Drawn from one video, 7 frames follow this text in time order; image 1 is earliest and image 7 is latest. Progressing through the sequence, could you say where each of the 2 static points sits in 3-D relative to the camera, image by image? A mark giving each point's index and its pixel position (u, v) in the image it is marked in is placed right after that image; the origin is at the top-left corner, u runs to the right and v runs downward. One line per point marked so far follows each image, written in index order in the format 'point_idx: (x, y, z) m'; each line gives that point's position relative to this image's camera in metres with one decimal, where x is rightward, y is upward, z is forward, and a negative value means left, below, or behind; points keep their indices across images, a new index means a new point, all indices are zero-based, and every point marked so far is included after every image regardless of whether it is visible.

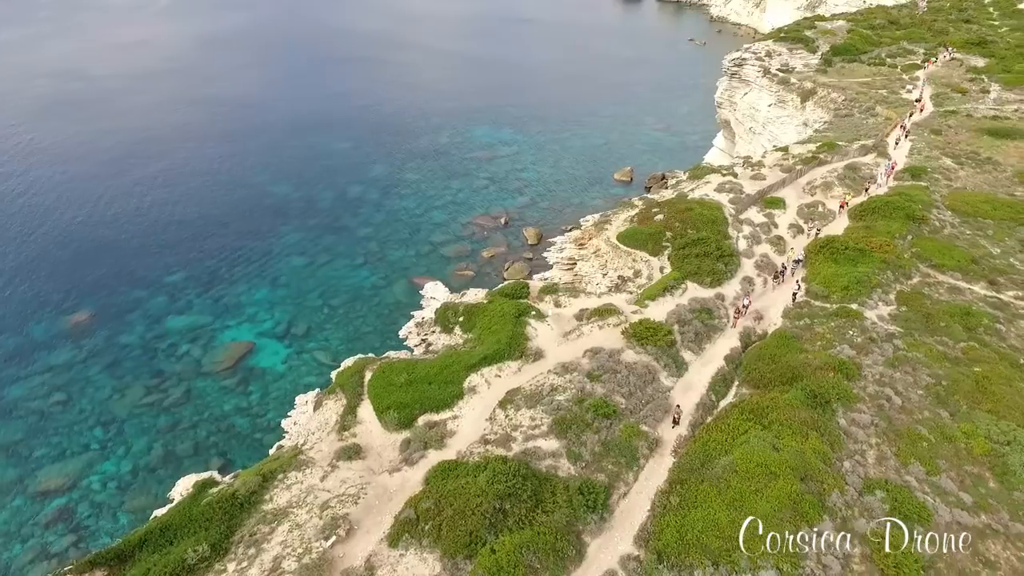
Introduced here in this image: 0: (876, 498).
0: (+11.5, -6.6, +18.5) m
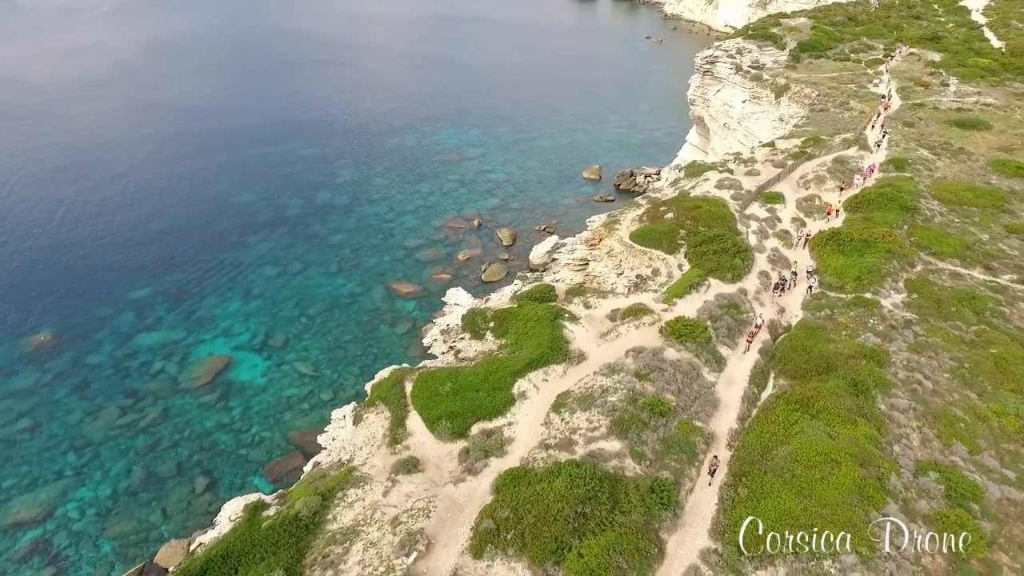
0: (+13.8, -6.3, +19.4) m
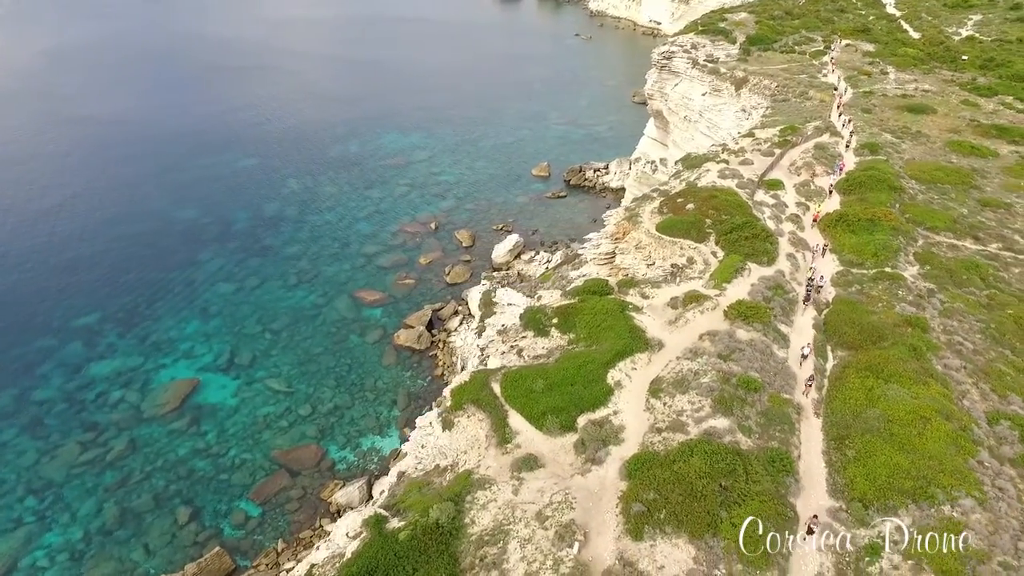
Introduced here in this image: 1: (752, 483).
0: (+18.2, -5.1, +21.8) m
1: (+7.9, -6.4, +19.4) m
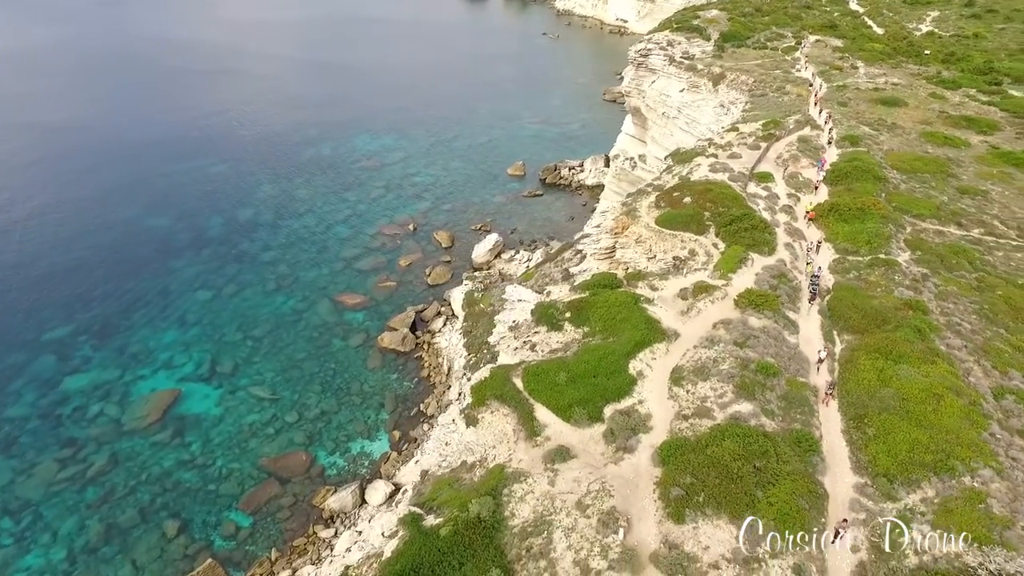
0: (+19.4, -4.4, +22.9) m
1: (+9.2, -6.0, +20.1) m
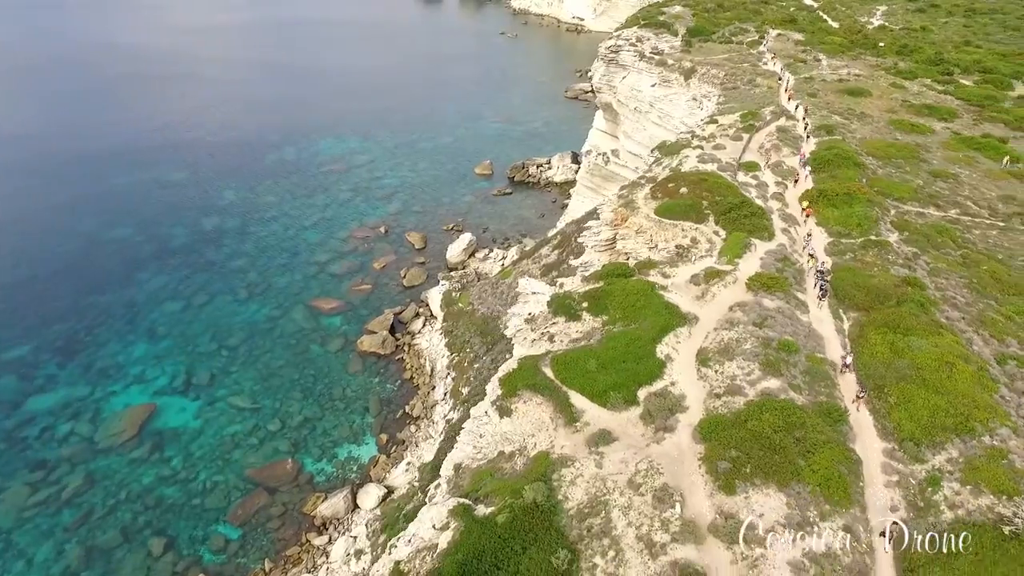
0: (+20.9, -3.2, +24.6) m
1: (+11.0, -5.2, +21.1) m
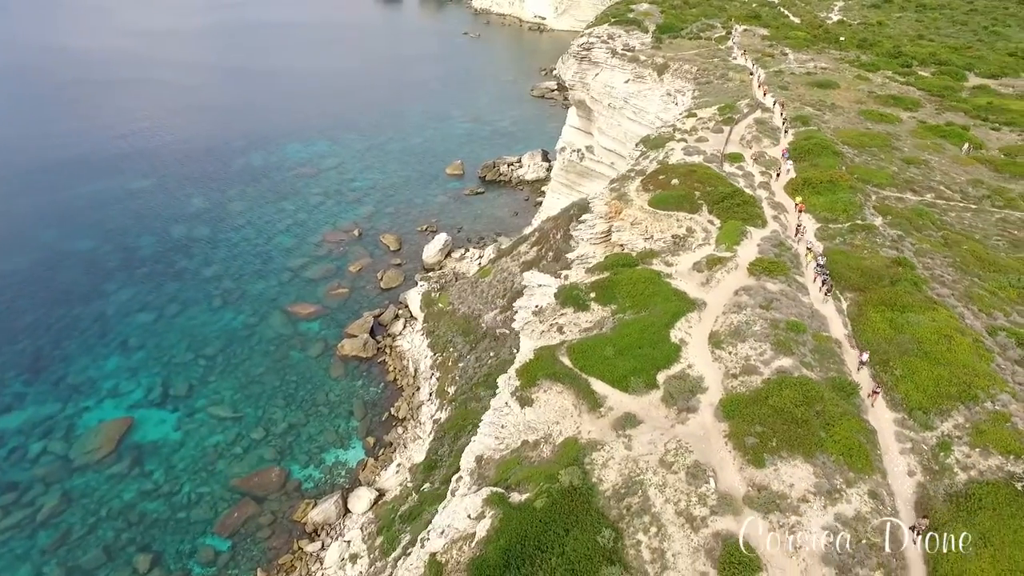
0: (+21.7, -2.1, +26.1) m
1: (+12.1, -4.5, +22.1) m
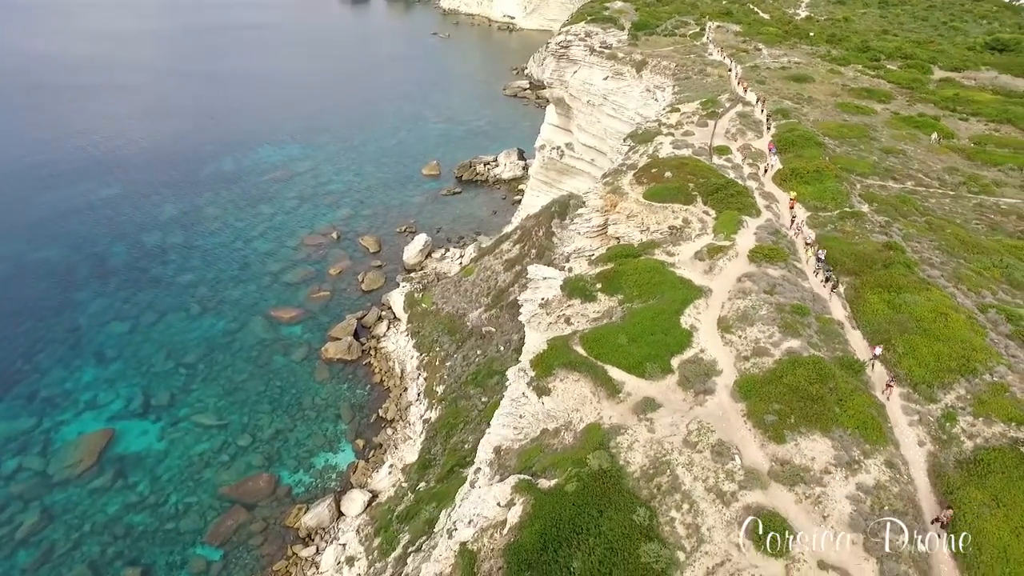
0: (+22.4, -1.2, +27.4) m
1: (+13.1, -3.7, +23.1) m
